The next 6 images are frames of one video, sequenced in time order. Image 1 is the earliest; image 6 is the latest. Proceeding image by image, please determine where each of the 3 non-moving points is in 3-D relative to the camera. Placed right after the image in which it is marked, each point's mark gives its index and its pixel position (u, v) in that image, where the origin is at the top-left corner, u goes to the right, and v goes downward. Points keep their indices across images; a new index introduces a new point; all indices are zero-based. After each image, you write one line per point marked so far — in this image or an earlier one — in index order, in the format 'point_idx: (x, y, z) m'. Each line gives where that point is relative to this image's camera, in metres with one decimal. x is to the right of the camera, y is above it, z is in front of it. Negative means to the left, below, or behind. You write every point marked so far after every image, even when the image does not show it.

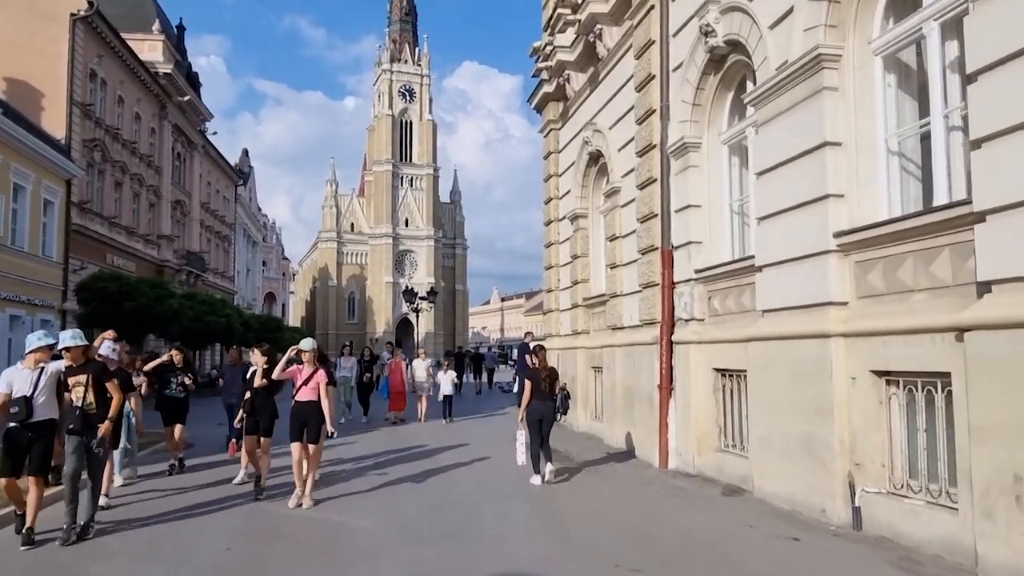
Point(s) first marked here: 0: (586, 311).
0: (+1.5, -0.5, +15.2) m
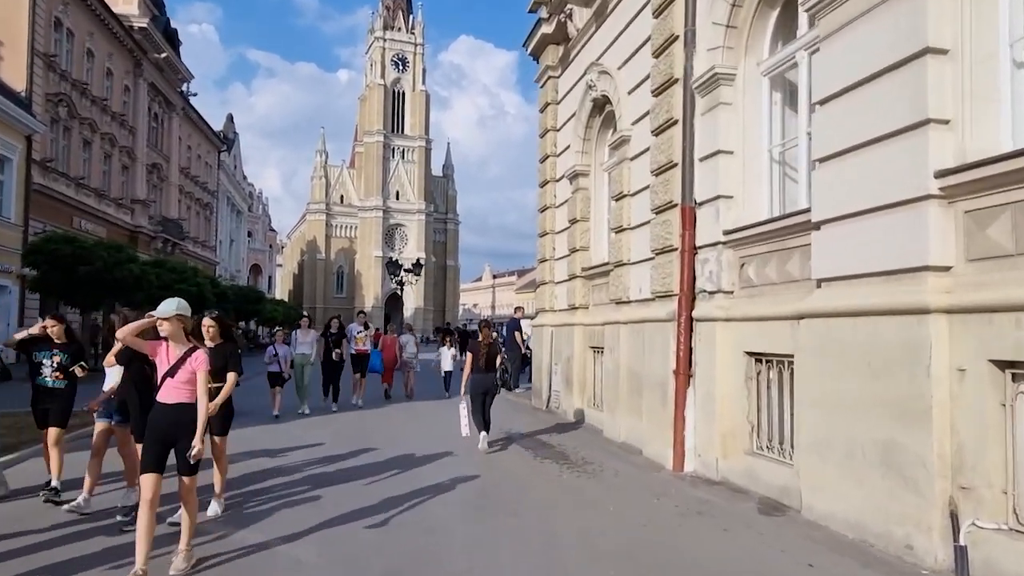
0: (+1.3, +0.1, +13.3) m
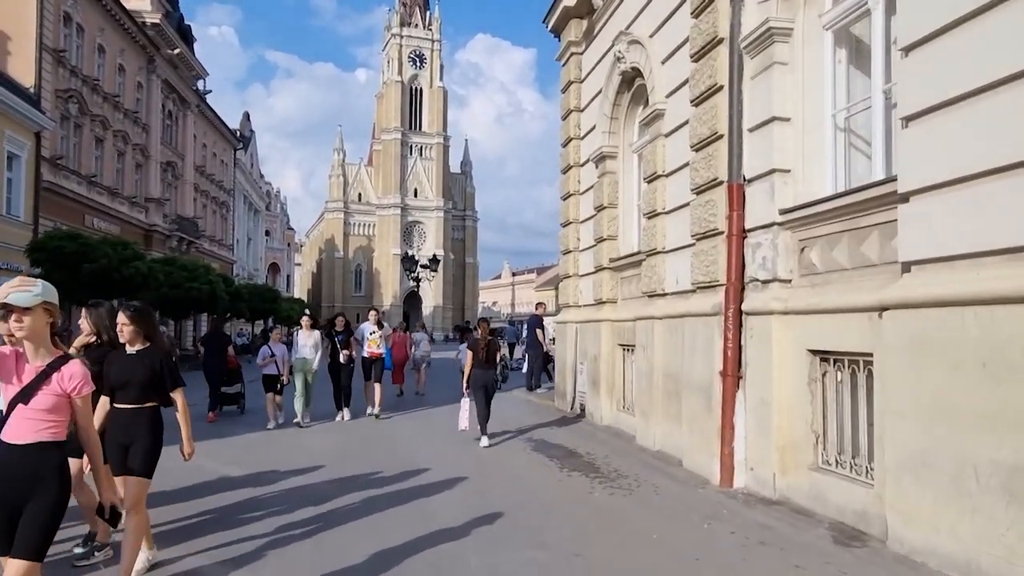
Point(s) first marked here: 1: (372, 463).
0: (+1.6, +0.2, +12.2) m
1: (-1.7, -2.1, +9.2) m
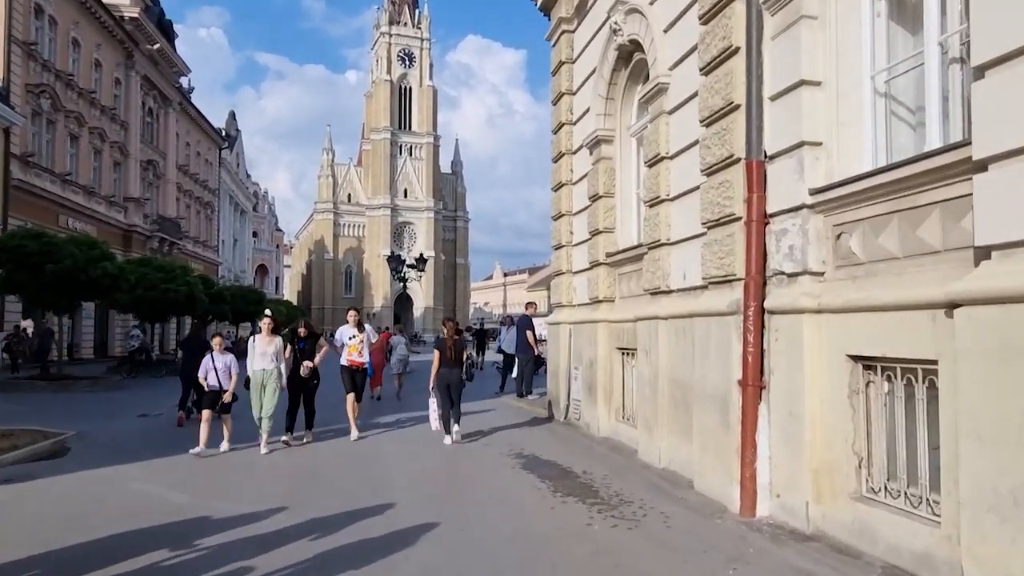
0: (+1.4, +0.2, +11.1) m
1: (-1.9, -2.1, +8.1) m
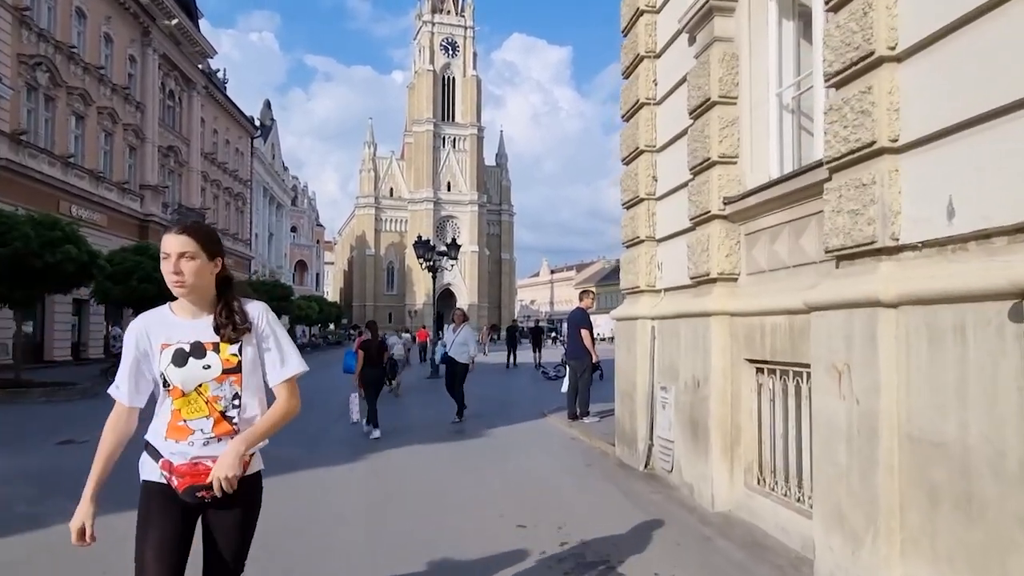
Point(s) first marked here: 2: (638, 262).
0: (+1.9, +0.5, +6.5) m
1: (-1.6, -1.9, +3.7) m
2: (+1.4, +0.3, +8.5) m
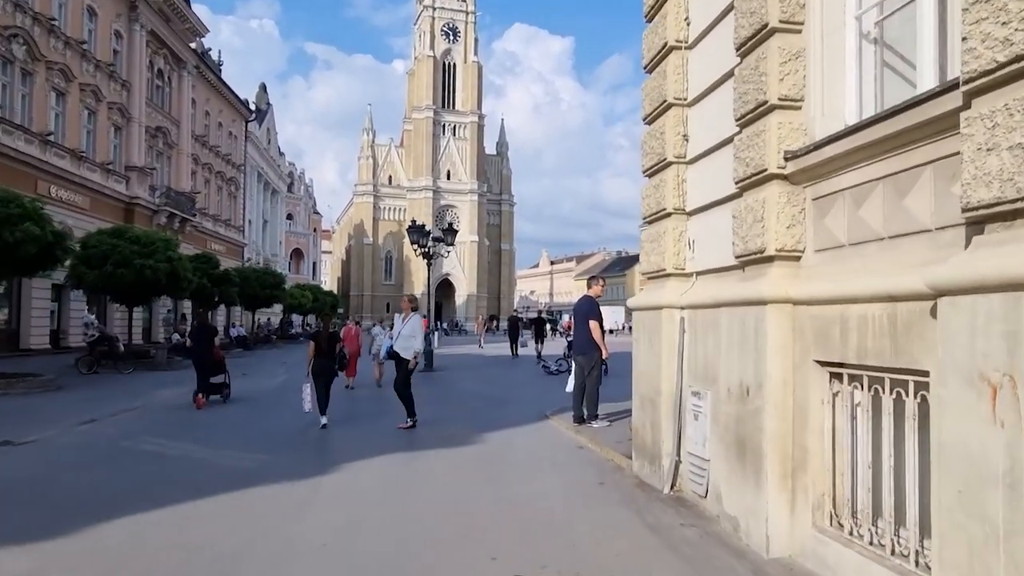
0: (+1.9, +0.6, +5.1) m
1: (-1.6, -1.7, +2.3) m
2: (+1.4, +0.5, +7.0) m
